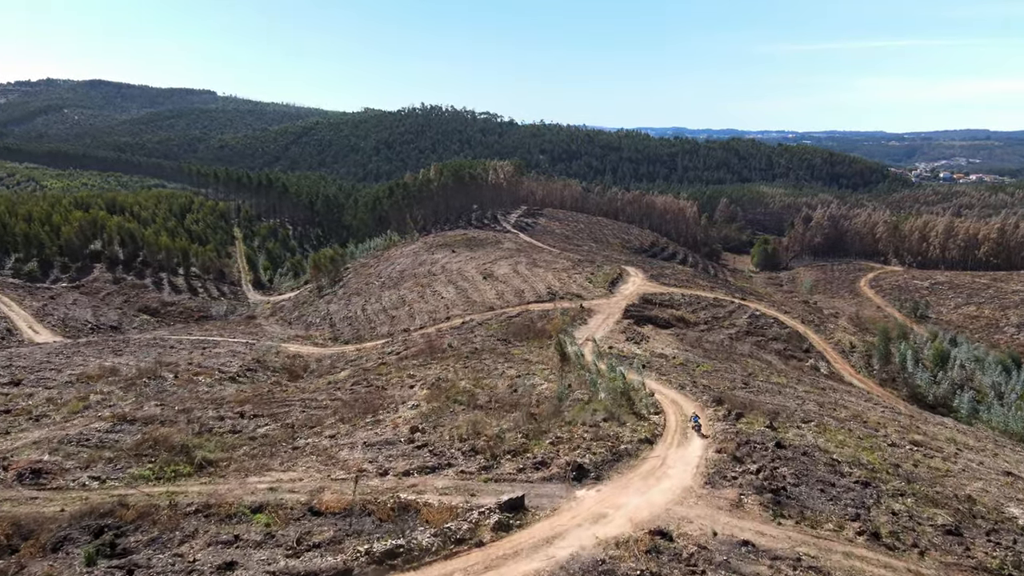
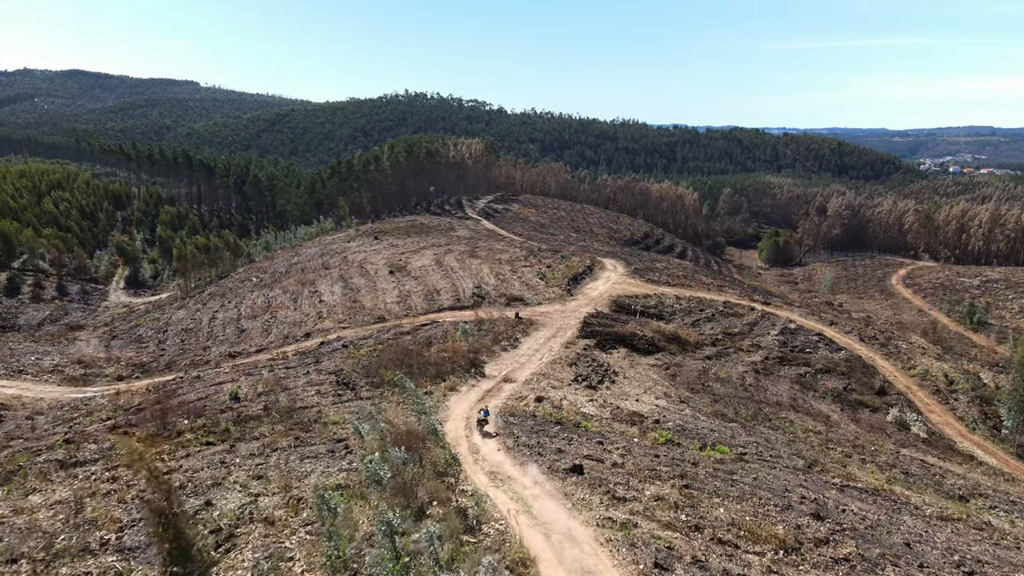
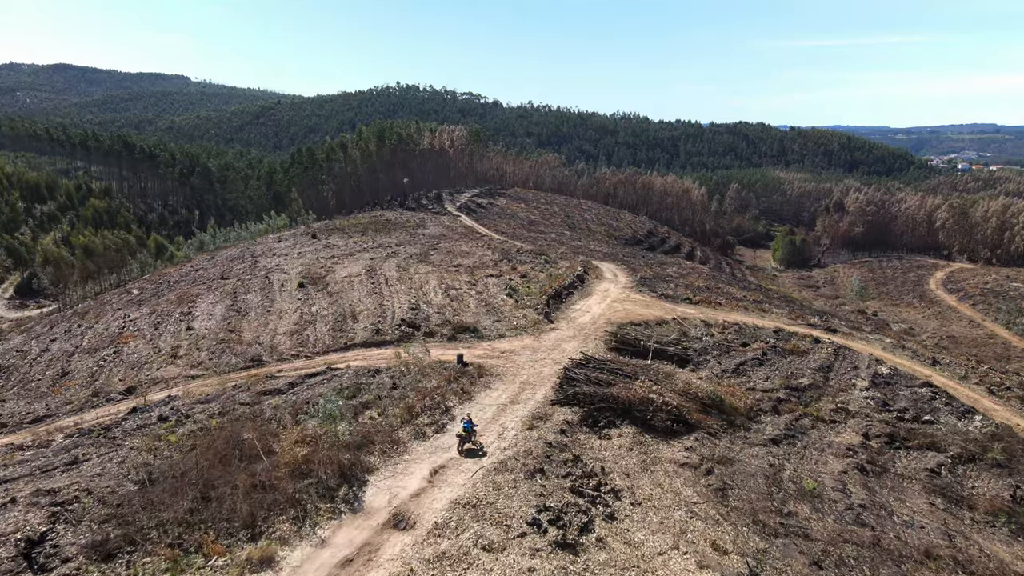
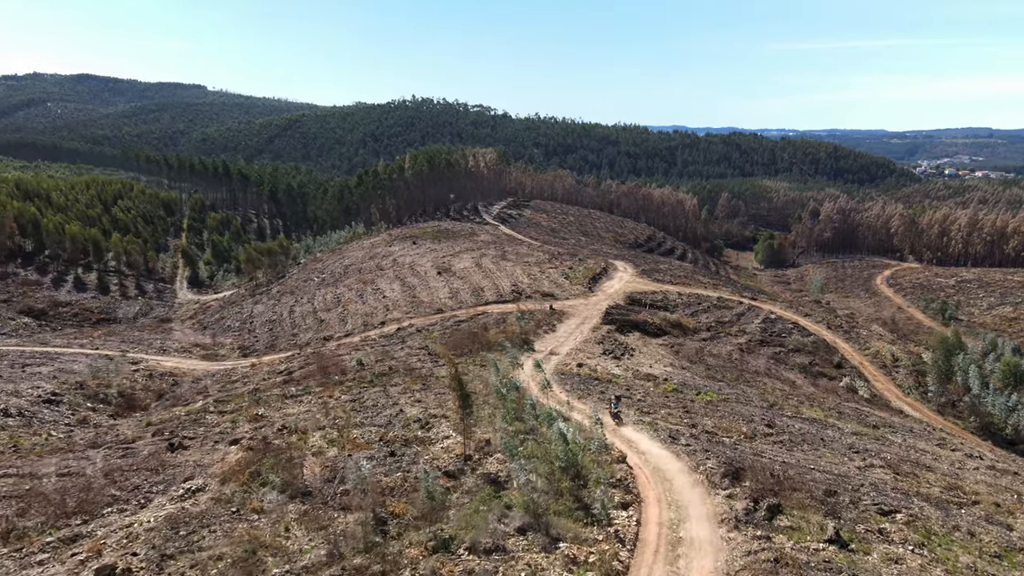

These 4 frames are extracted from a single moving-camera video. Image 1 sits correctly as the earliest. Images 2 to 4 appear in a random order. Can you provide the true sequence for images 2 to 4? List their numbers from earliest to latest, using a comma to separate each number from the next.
4, 2, 3
